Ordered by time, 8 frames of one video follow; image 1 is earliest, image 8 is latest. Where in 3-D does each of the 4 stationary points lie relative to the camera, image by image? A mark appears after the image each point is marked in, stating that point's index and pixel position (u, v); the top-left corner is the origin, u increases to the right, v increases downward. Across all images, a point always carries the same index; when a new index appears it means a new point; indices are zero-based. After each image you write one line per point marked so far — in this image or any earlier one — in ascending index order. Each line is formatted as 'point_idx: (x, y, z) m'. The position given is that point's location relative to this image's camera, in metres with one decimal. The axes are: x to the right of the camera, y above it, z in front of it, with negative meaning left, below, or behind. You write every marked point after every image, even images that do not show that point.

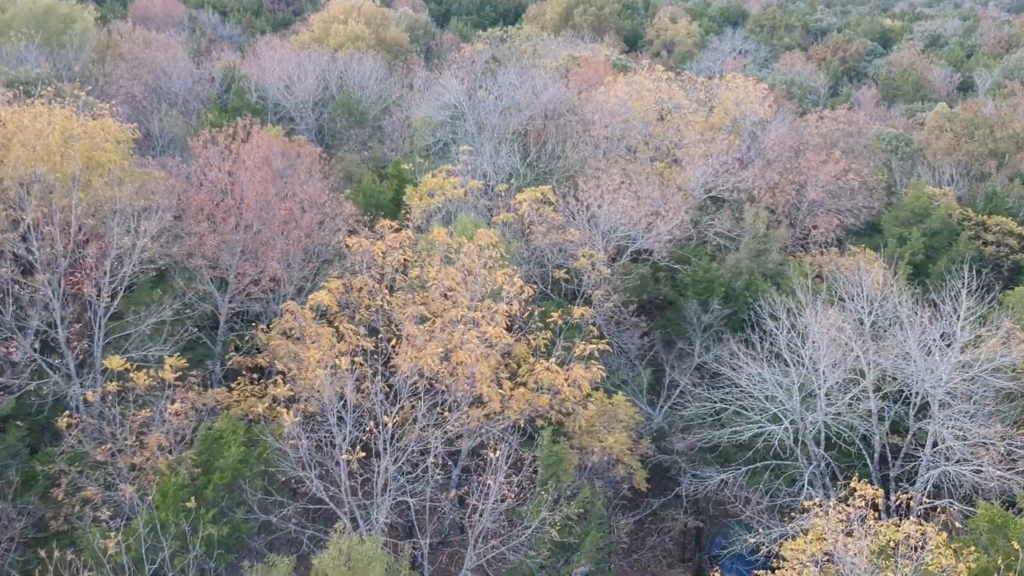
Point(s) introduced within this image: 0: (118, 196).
0: (-9.5, +2.3, +19.3) m
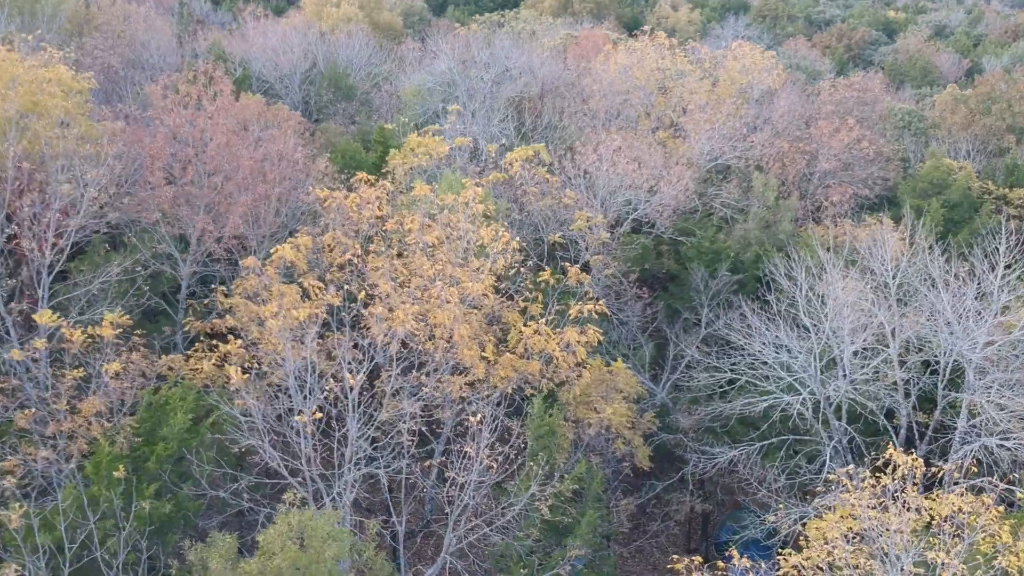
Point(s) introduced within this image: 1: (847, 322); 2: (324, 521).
0: (-9.8, +3.2, +17.4) m
1: (+7.0, -0.7, +16.7) m
2: (-2.6, -3.2, +11.2) m
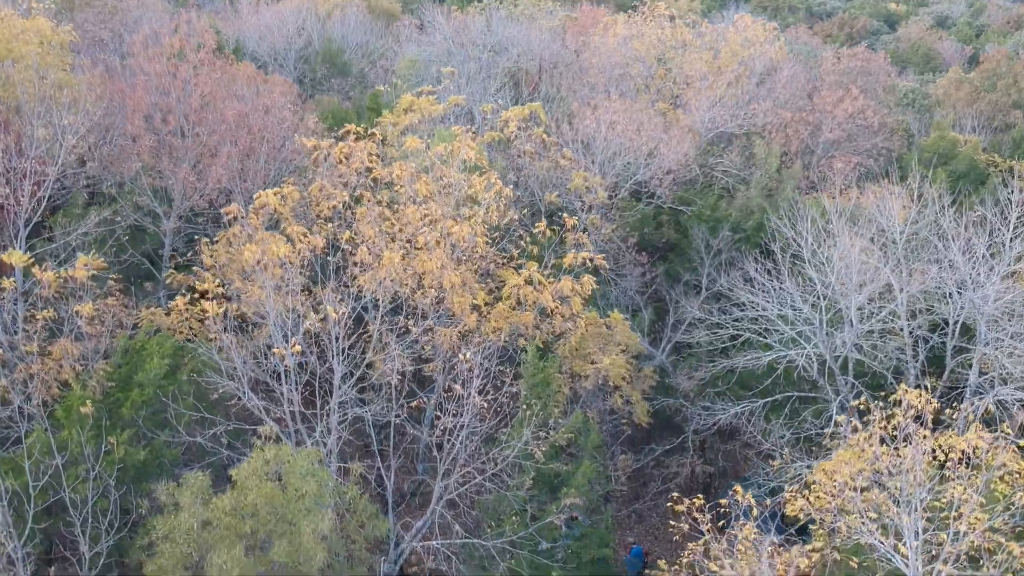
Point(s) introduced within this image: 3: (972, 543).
0: (-9.9, +4.2, +16.7) m
1: (+6.8, +0.4, +16.0) m
2: (-2.8, -2.2, +10.5) m
3: (+6.0, -3.3, +10.4) m
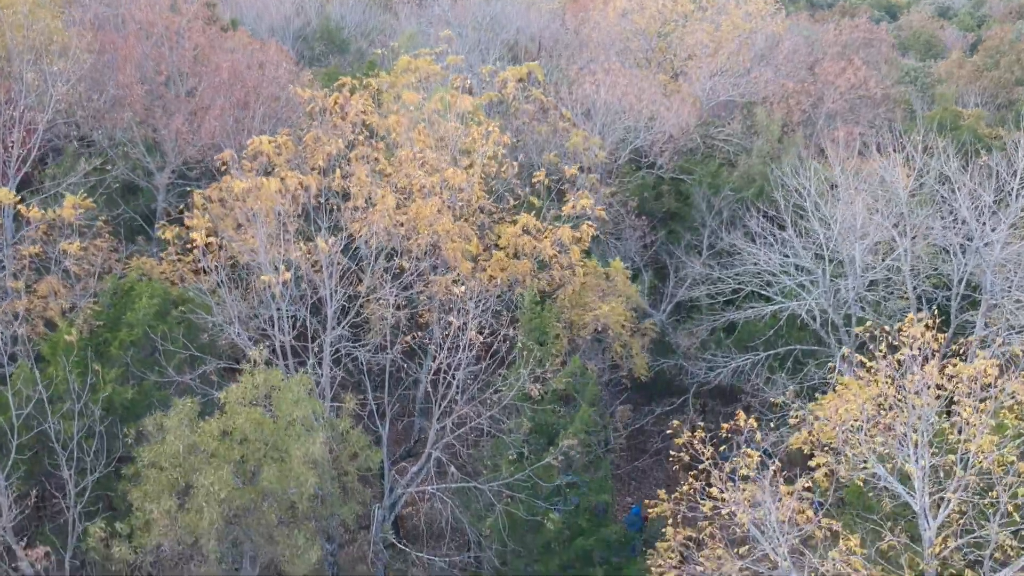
0: (-10.0, +5.3, +16.4) m
1: (+6.8, +1.4, +15.7) m
2: (-2.8, -1.2, +10.2) m
3: (+5.9, -2.3, +10.1) m
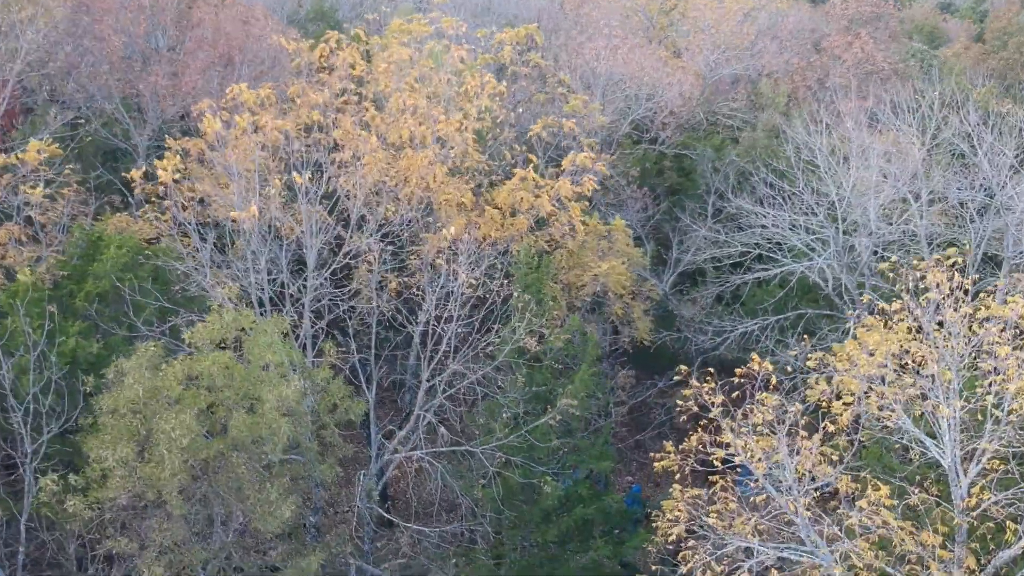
0: (-10.1, +6.1, +15.6) m
1: (+6.7, +2.2, +14.9) m
2: (-2.9, -0.4, +9.4) m
3: (+5.9, -1.5, +9.2) m
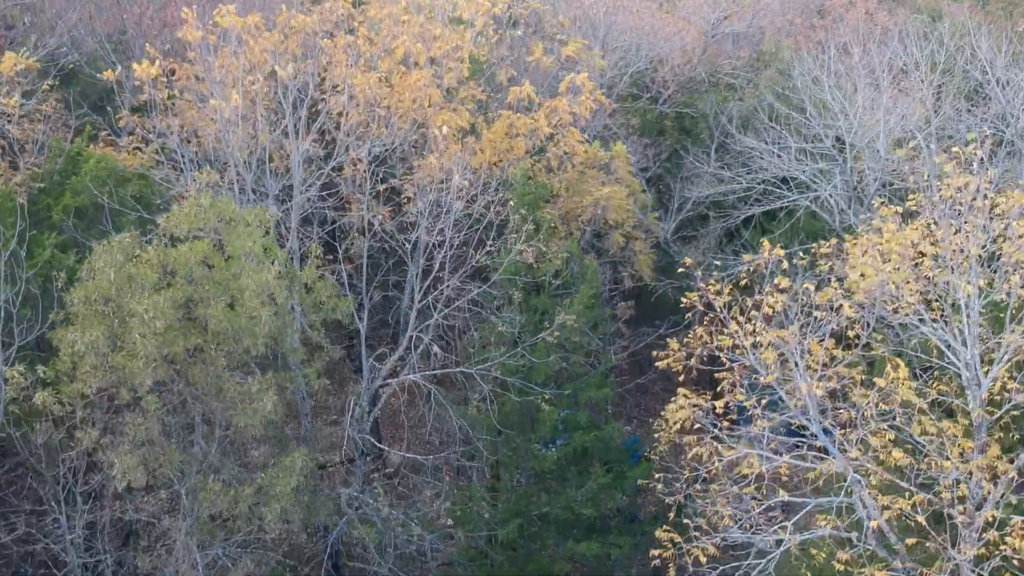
0: (-10.1, +7.3, +15.0) m
1: (+6.6, +3.5, +14.4) m
2: (-2.9, +0.9, +8.8) m
3: (+5.8, -0.3, +8.7) m
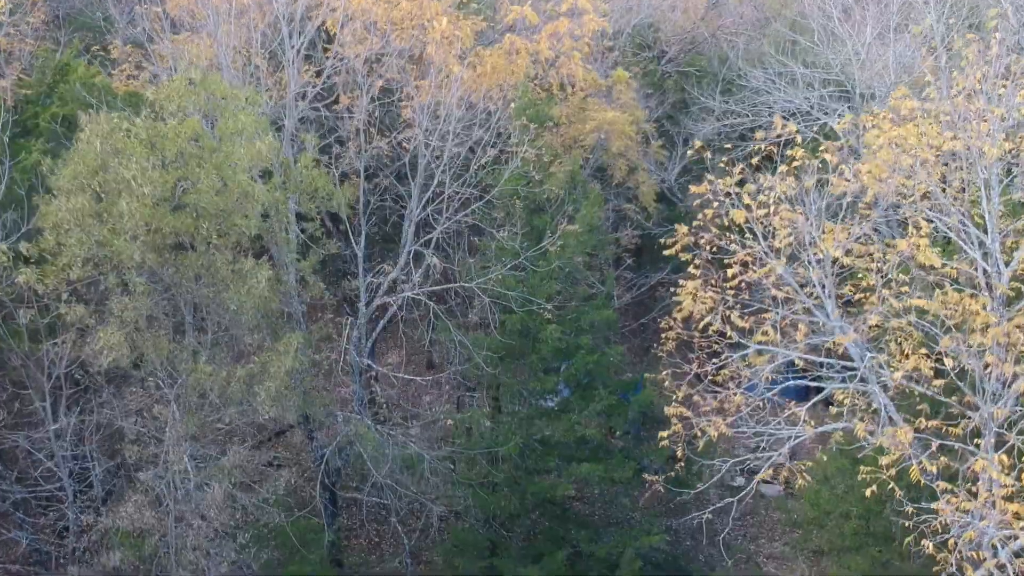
0: (-10.1, +8.6, +14.6) m
1: (+6.7, +4.7, +14.0) m
2: (-2.9, +2.1, +8.5) m
3: (+5.8, +0.9, +8.4) m
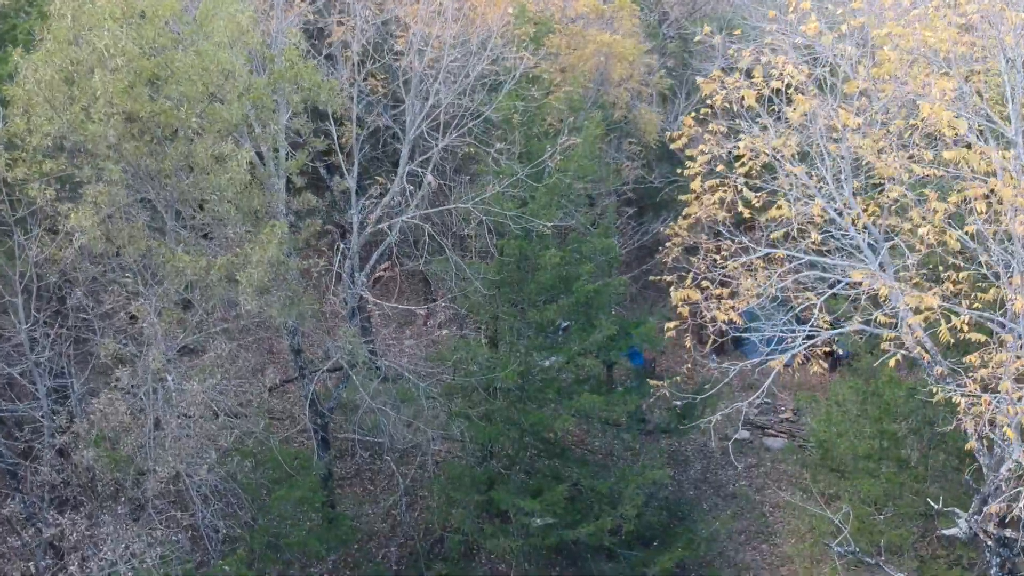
0: (-10.1, +9.7, +14.2) m
1: (+6.7, +5.7, +13.6) m
2: (-2.9, +3.2, +8.1) m
3: (+5.8, +2.0, +8.0) m
